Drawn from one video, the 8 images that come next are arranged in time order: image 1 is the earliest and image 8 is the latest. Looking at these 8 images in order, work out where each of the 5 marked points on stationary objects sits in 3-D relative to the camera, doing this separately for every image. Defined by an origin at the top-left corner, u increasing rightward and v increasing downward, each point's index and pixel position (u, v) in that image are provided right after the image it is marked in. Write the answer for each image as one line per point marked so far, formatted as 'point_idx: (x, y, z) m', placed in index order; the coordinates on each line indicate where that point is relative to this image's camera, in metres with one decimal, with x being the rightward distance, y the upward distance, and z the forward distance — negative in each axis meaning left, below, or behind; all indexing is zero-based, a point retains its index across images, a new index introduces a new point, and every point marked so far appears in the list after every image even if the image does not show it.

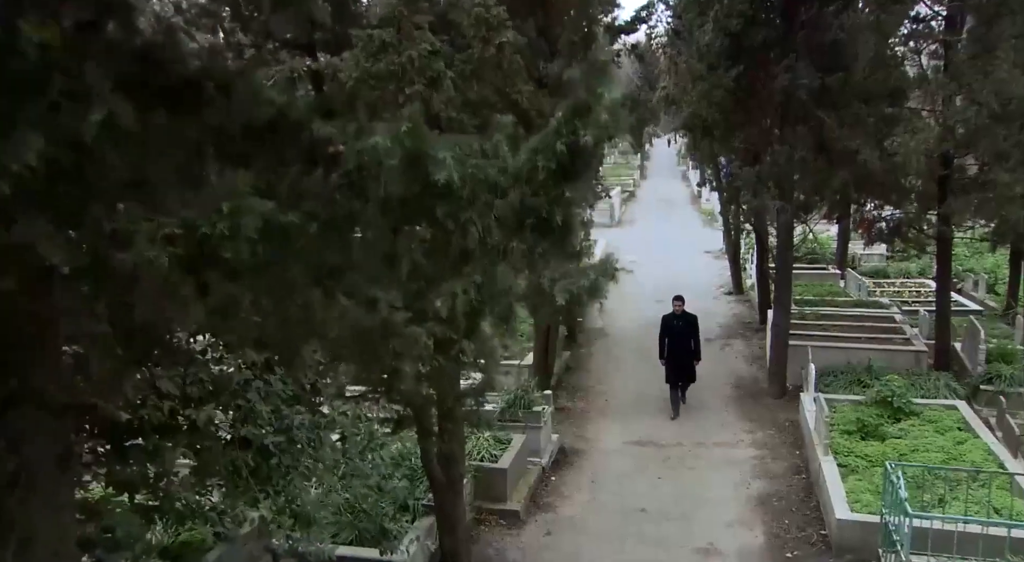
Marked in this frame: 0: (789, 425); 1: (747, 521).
0: (+3.8, -2.0, +11.5) m
1: (+2.5, -2.5, +8.8) m
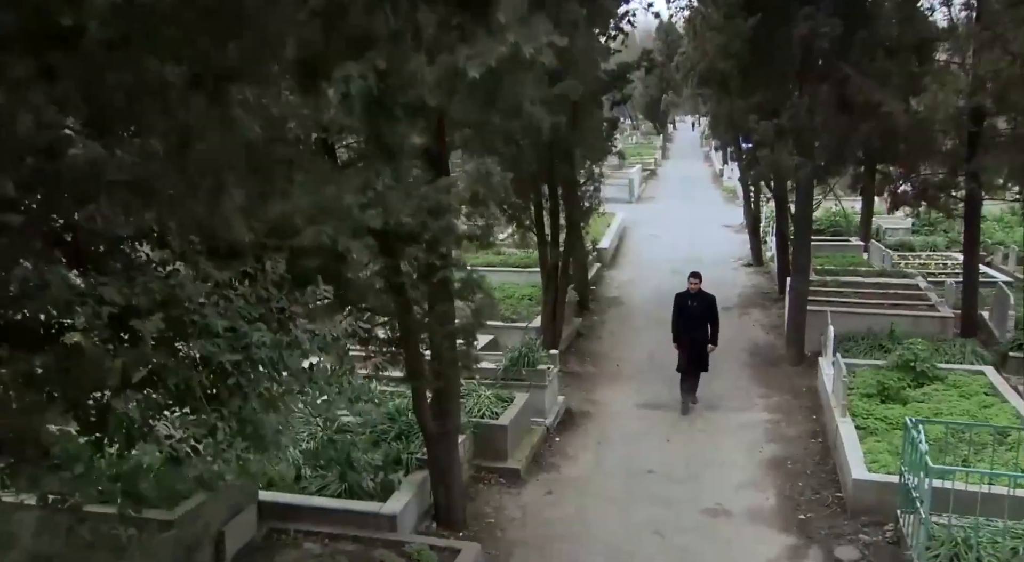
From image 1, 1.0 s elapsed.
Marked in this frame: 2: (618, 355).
0: (+3.9, -1.4, +11.1) m
1: (+2.5, -2.0, +8.4) m
2: (+1.7, -1.1, +13.3) m
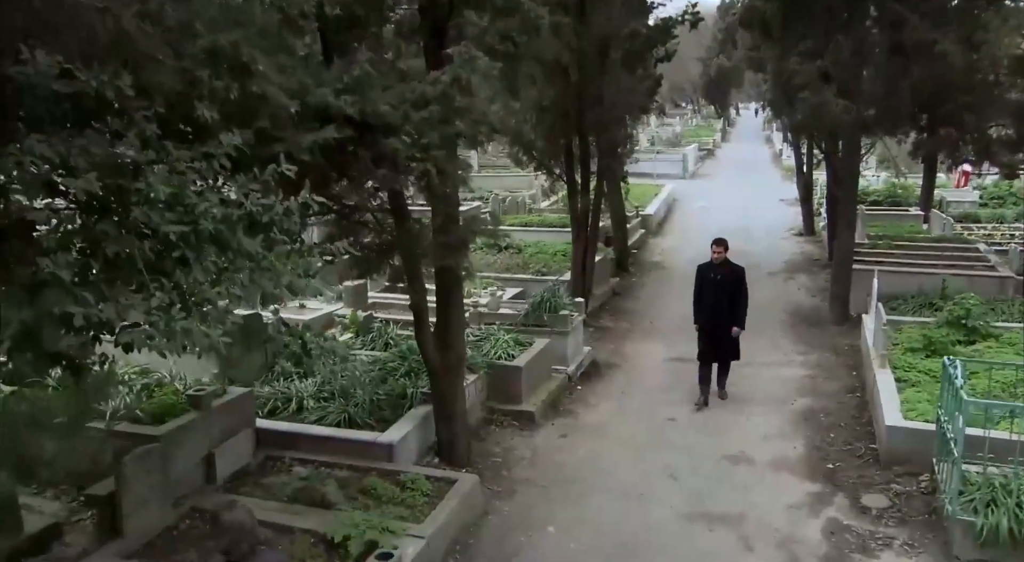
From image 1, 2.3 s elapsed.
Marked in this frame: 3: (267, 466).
0: (+4.2, -0.8, +10.4) m
1: (+2.6, -1.4, +7.9) m
2: (+2.2, -0.5, +12.8) m
3: (-1.9, -1.4, +6.6) m
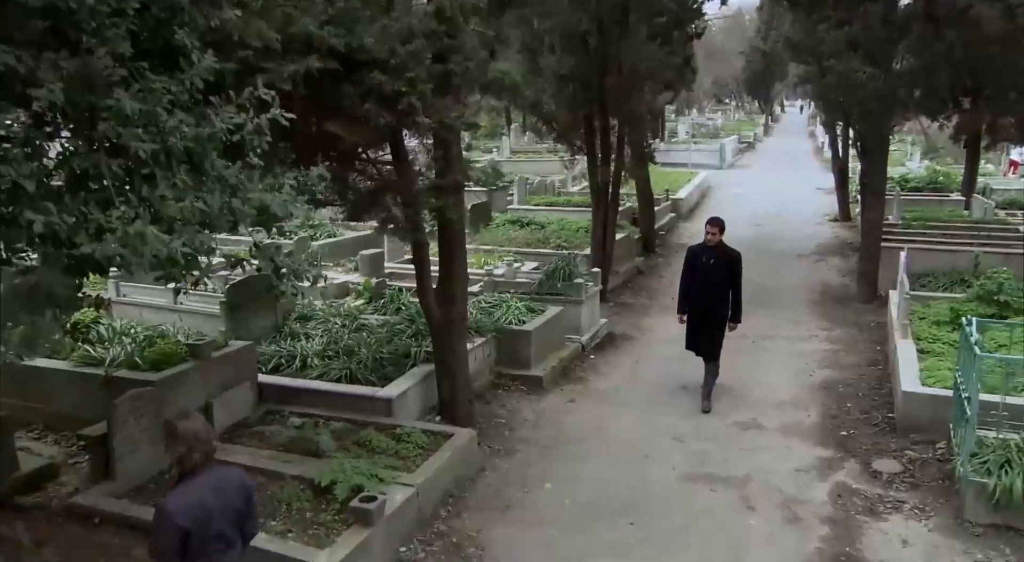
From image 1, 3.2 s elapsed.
0: (+4.4, -0.5, +10.1) m
1: (+2.7, -1.1, +7.6) m
2: (+2.5, -0.1, +12.6) m
3: (-1.9, -1.1, +6.5) m
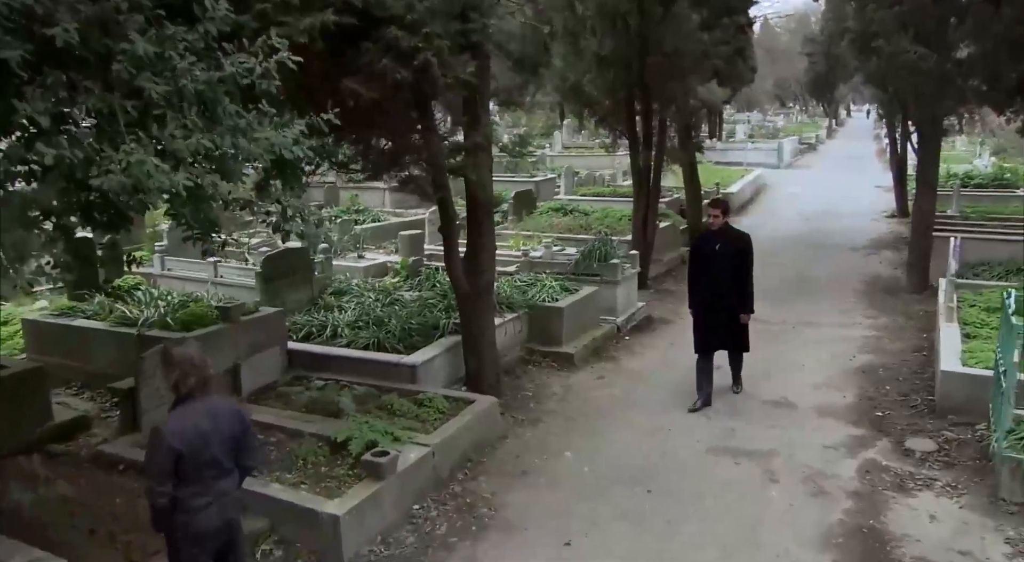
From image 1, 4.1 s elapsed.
0: (+4.8, -0.4, +9.8) m
1: (+2.9, -0.9, +7.4) m
2: (+3.1, 0.0, +12.4) m
3: (-1.7, -0.8, +6.6) m
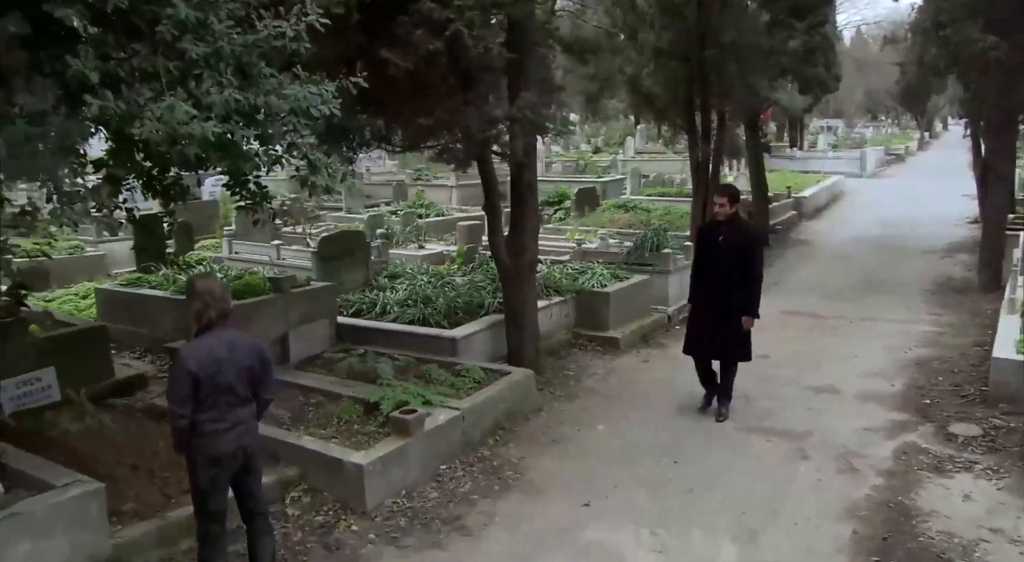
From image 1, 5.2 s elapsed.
0: (+5.4, -0.3, +9.4) m
1: (+3.3, -0.8, +7.2) m
2: (+4.0, +0.1, +12.1) m
3: (-1.4, -0.6, +6.9) m
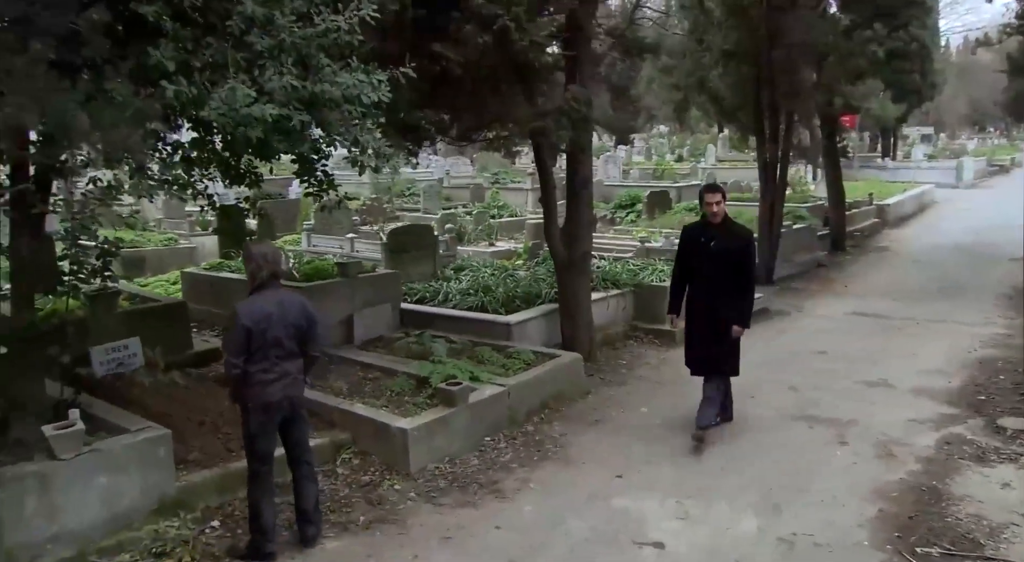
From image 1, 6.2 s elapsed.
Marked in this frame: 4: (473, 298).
0: (+6.1, -0.4, +9.1) m
1: (+3.7, -0.8, +7.1) m
2: (+5.0, 0.0, +11.9) m
3: (-1.0, -0.5, +7.3) m
4: (-0.4, -0.2, +7.8) m
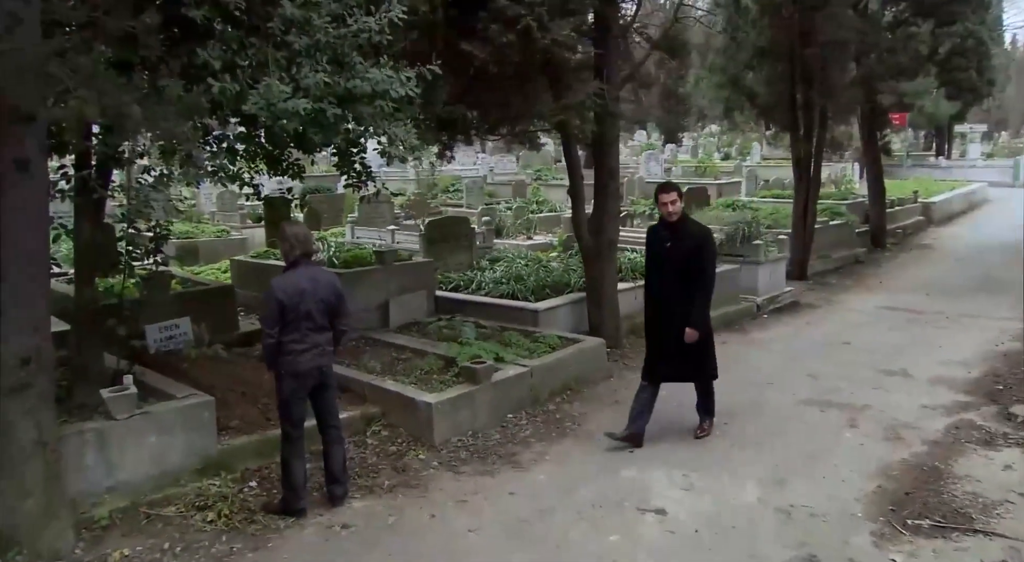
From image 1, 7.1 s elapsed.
0: (+6.4, -0.3, +9.0) m
1: (+4.0, -0.7, +7.2) m
2: (+5.5, +0.1, +11.9) m
3: (-0.7, -0.4, +7.6) m
4: (-0.1, -0.1, +8.1) m
